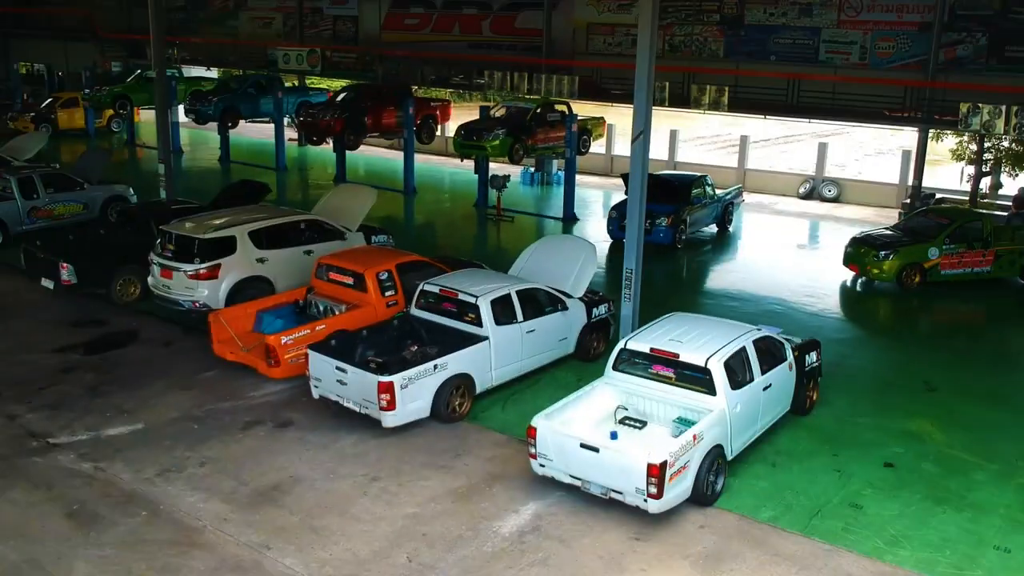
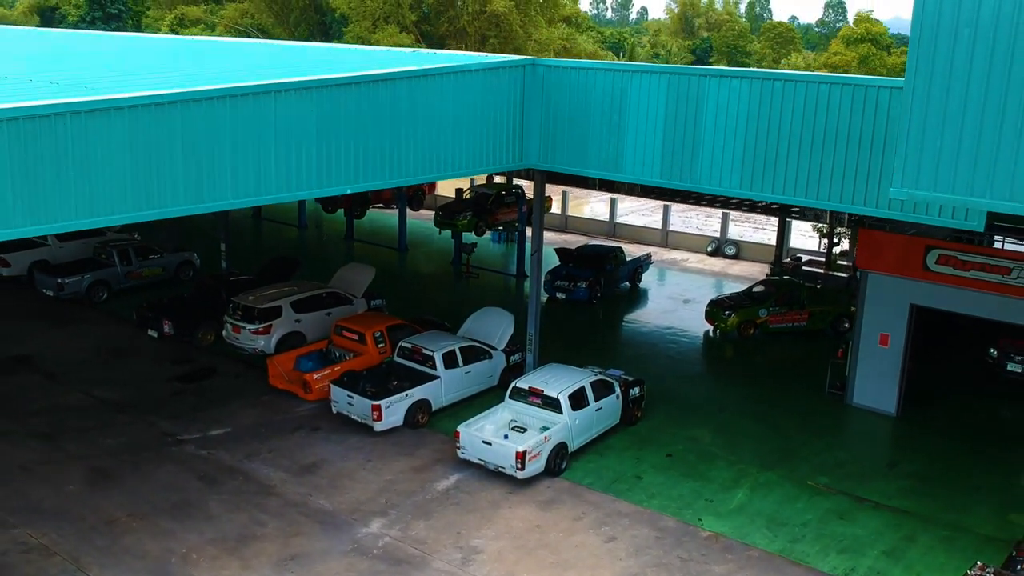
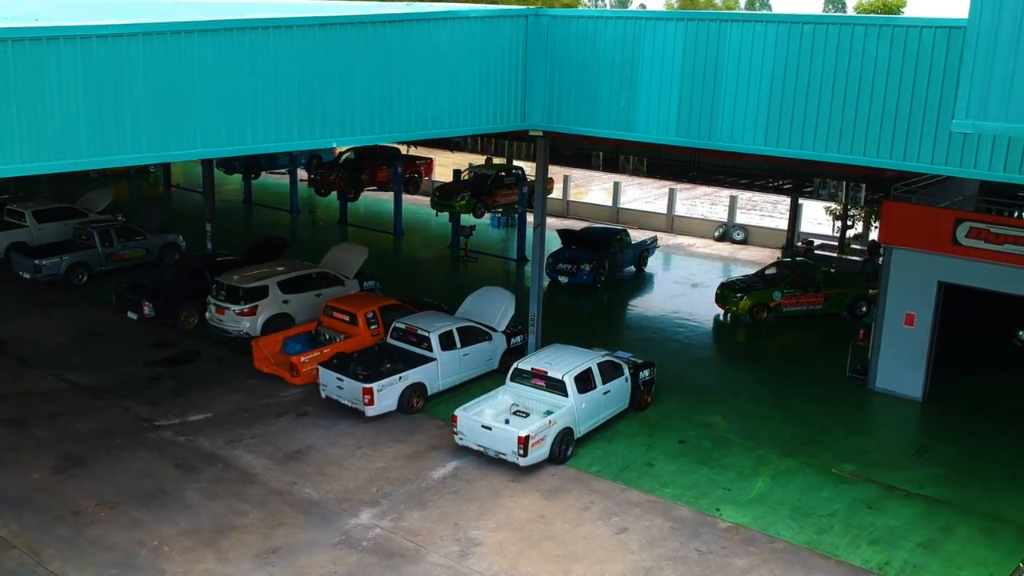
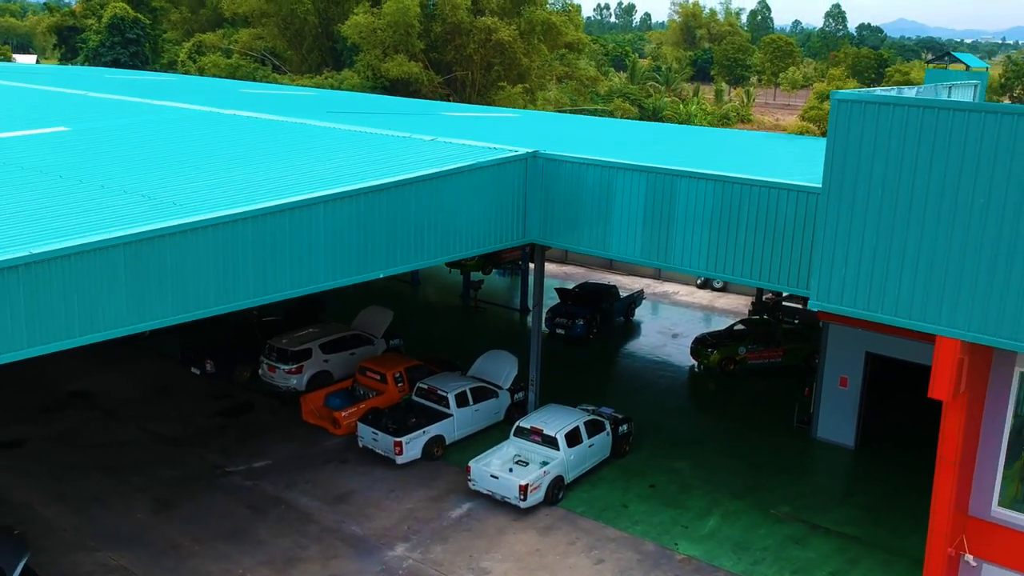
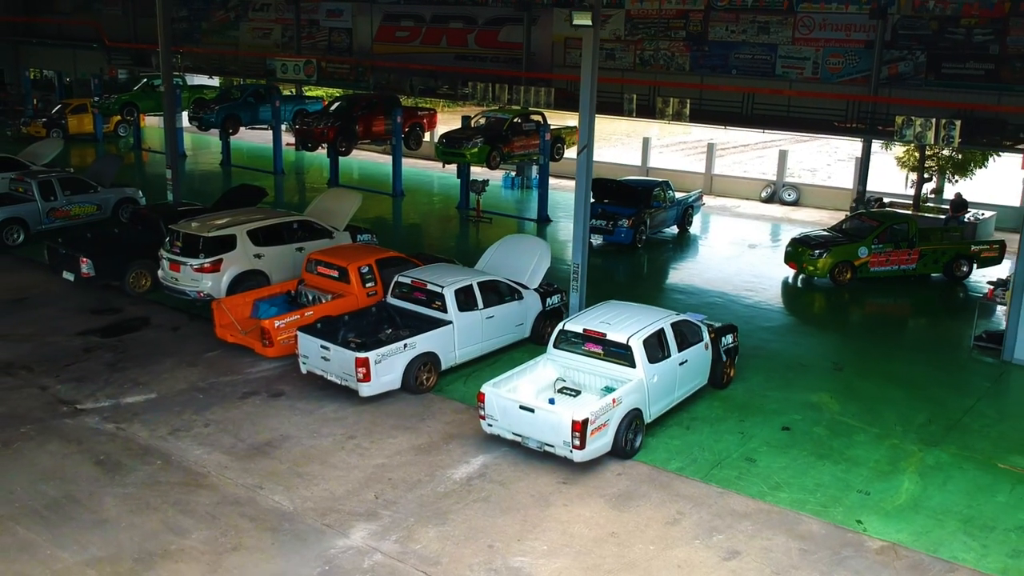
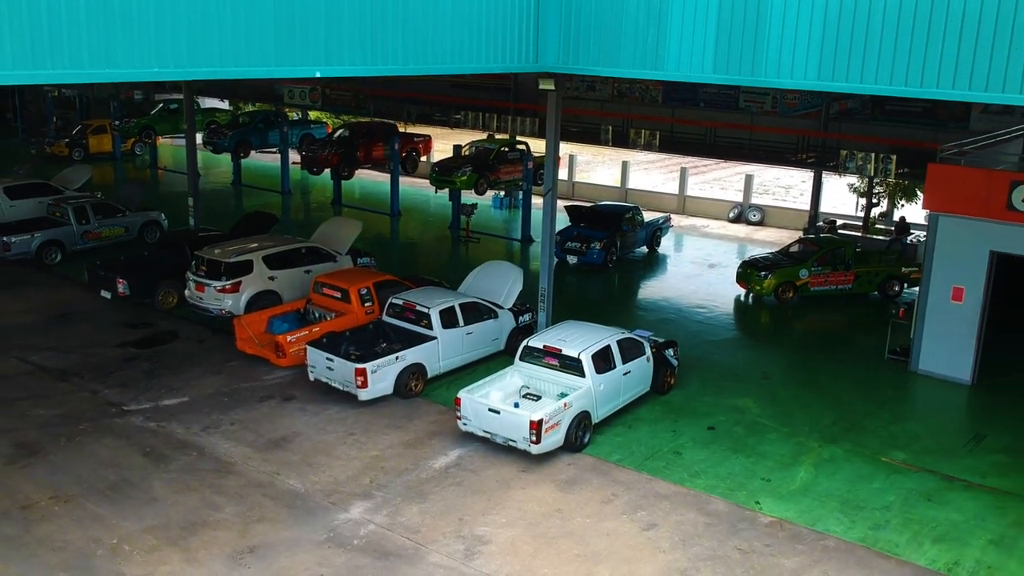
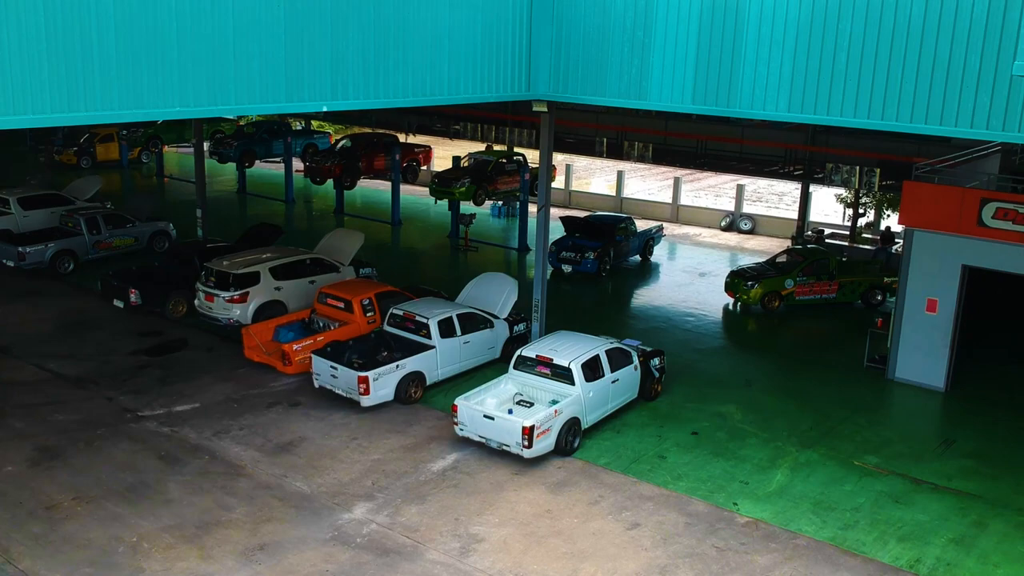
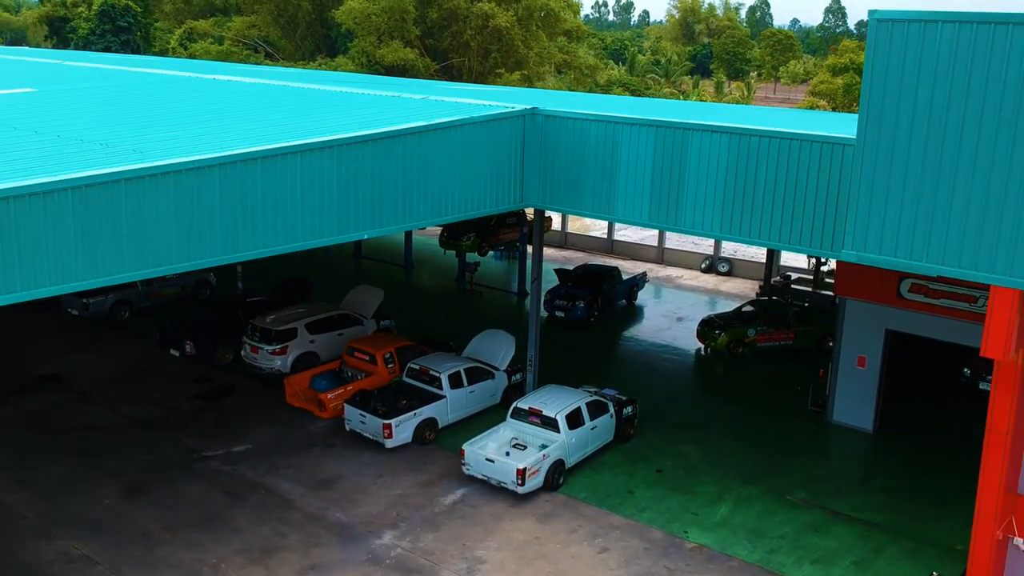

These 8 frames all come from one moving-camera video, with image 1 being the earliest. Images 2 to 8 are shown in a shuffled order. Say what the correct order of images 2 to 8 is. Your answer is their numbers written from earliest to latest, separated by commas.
5, 6, 7, 3, 2, 8, 4
